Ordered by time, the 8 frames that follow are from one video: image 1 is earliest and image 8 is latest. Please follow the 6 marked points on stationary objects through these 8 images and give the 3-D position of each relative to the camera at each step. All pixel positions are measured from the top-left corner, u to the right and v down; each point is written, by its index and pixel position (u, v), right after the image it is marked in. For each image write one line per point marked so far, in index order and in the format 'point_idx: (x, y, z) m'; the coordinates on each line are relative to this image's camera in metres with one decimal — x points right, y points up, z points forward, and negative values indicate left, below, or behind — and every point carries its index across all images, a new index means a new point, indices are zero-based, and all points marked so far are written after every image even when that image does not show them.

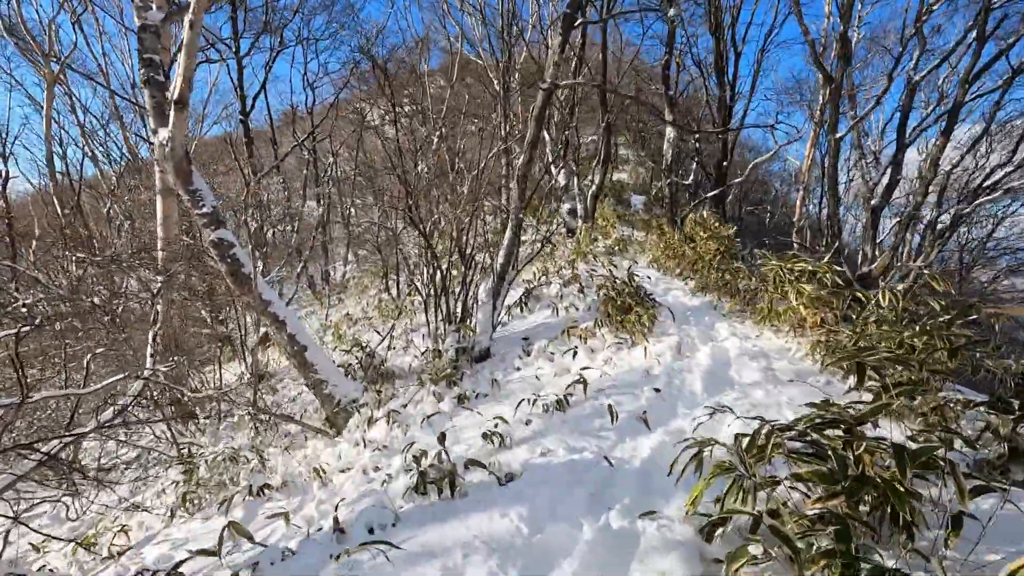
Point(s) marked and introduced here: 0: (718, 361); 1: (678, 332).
0: (+1.1, -0.4, +2.7) m
1: (+1.0, -0.3, +3.2) m
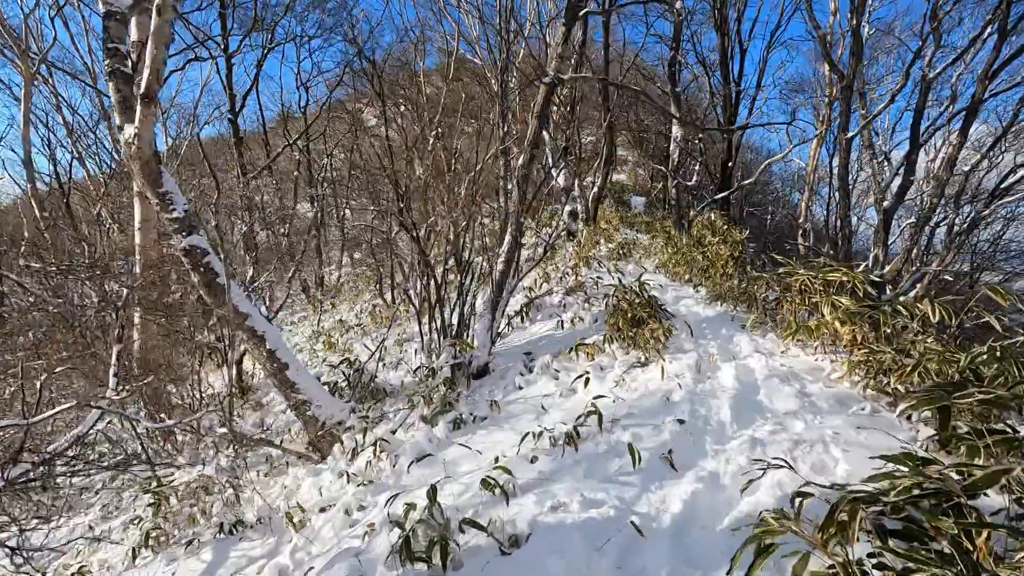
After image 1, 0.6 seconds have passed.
0: (+1.1, -0.4, +2.4) m
1: (+1.0, -0.3, +2.9) m
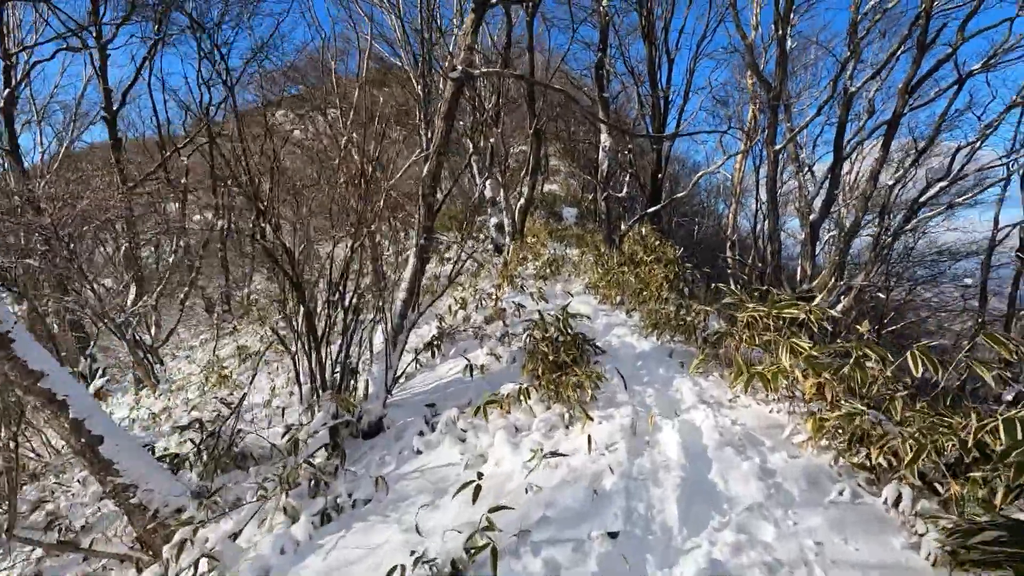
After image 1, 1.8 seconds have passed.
0: (+0.6, -0.6, +1.9) m
1: (+0.5, -0.5, +2.4) m
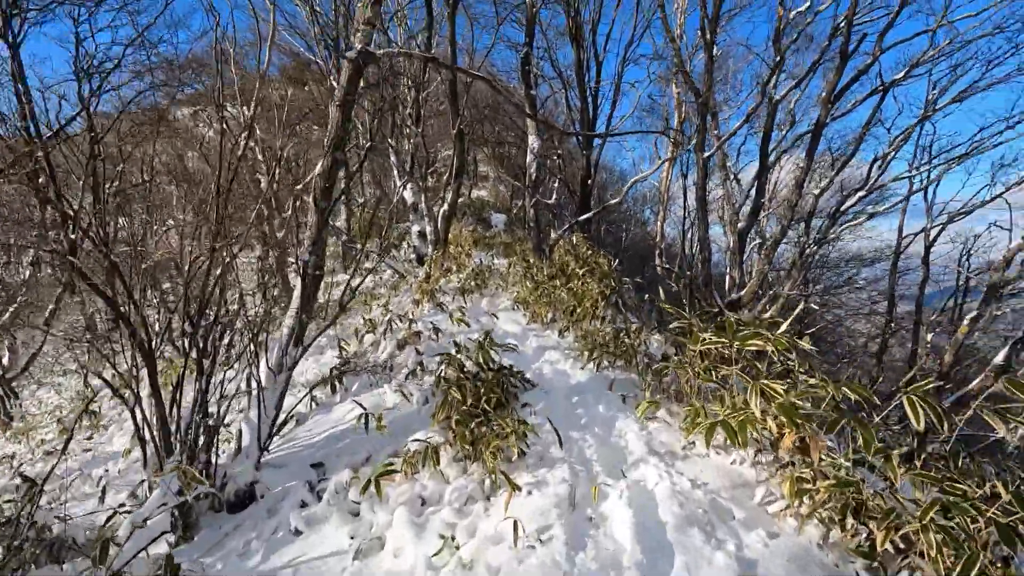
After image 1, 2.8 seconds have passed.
0: (+0.4, -0.7, +1.5) m
1: (+0.2, -0.6, +1.9) m
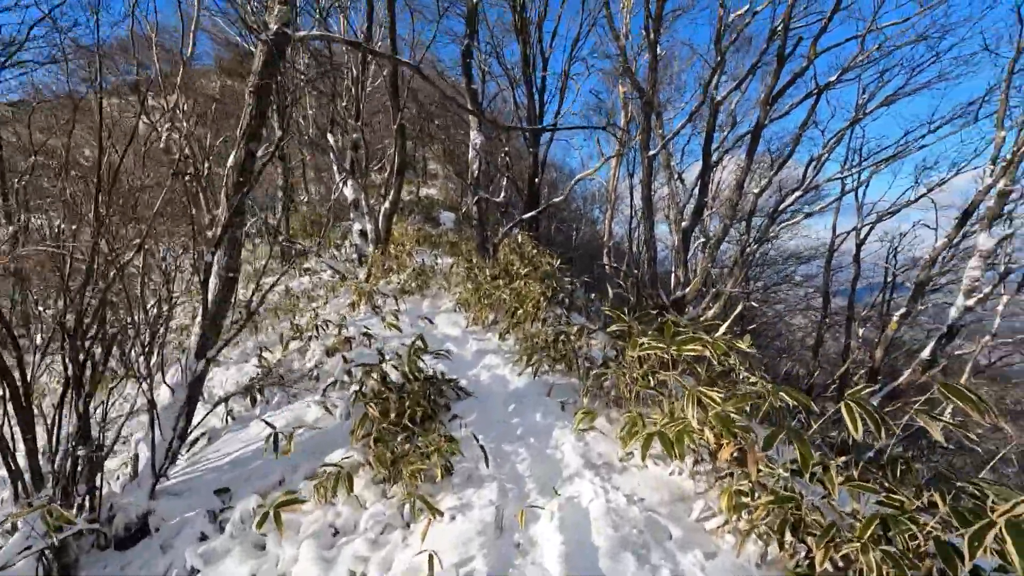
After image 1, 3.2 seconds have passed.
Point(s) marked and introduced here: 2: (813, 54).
0: (+0.2, -0.7, +1.3) m
1: (0.0, -0.6, +1.8) m
2: (+3.0, +2.4, +5.4) m
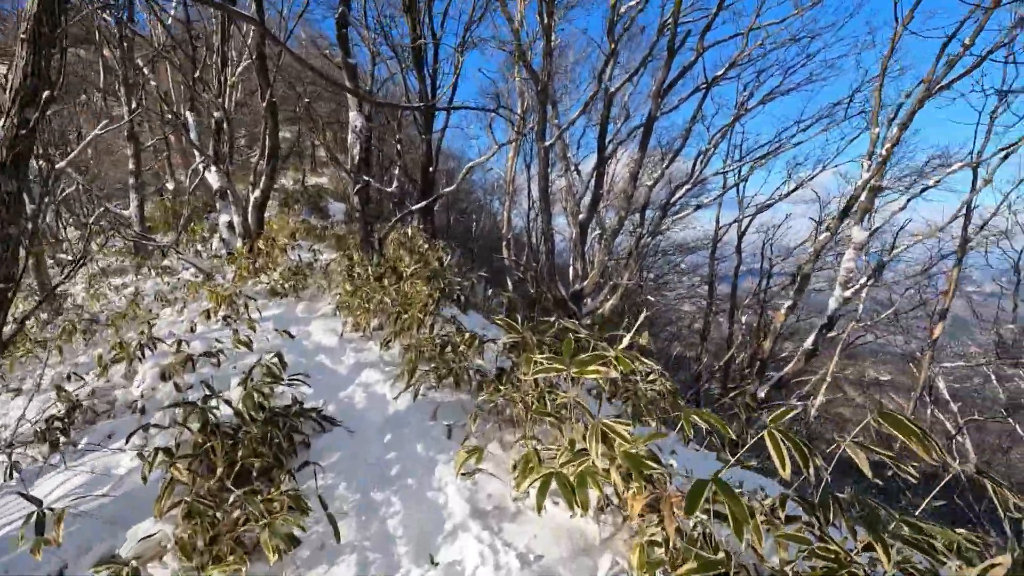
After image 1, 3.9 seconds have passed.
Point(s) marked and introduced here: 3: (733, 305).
0: (-0.1, -0.7, +1.0) m
1: (-0.4, -0.7, +1.4) m
2: (+1.9, +2.4, +5.5) m
3: (+3.7, -0.3, +8.9) m
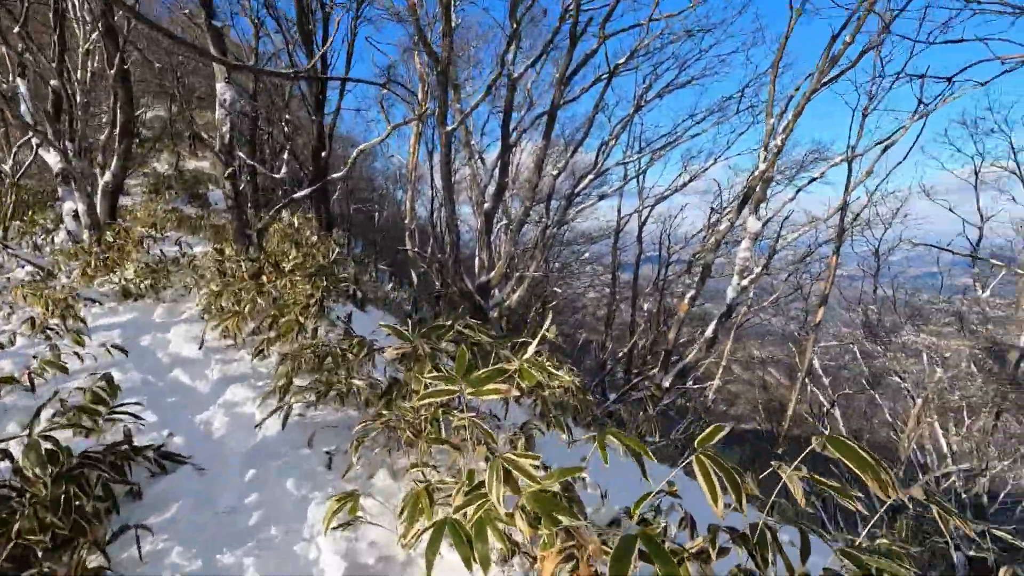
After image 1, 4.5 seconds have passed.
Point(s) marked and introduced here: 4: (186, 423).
0: (-0.3, -0.7, +0.7) m
1: (-0.6, -0.7, +1.1) m
2: (+0.9, +2.5, +5.4) m
3: (+2.1, -0.1, +9.2) m
4: (-1.2, -0.5, +1.9) m
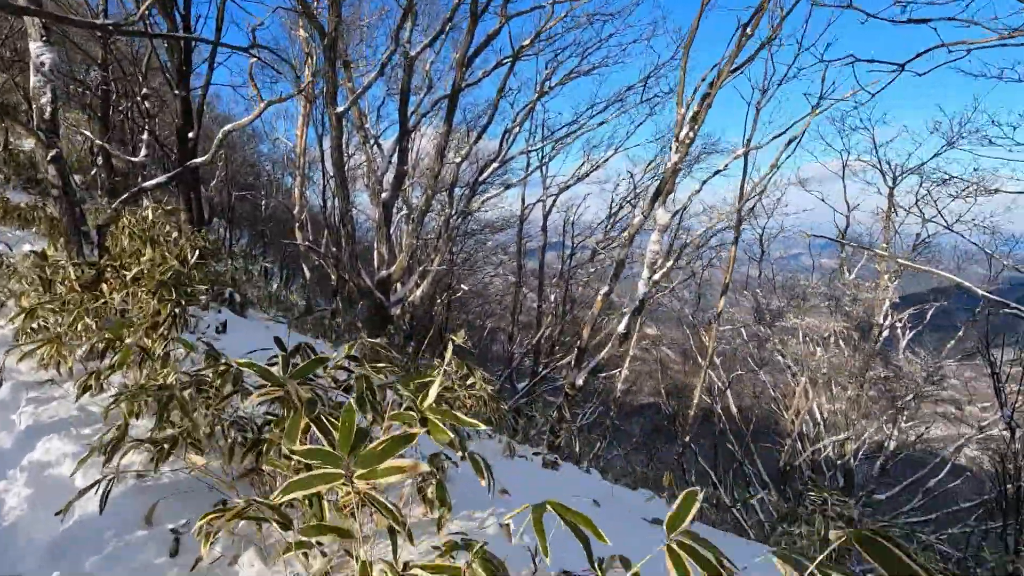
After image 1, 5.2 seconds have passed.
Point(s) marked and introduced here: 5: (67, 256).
0: (-0.3, -0.8, +0.4) m
1: (-0.7, -0.8, +0.6) m
2: (-0.1, +2.6, +5.1) m
3: (+0.5, +0.1, +9.1) m
4: (-1.4, -0.6, +1.4) m
5: (-2.6, +0.2, +3.1) m
